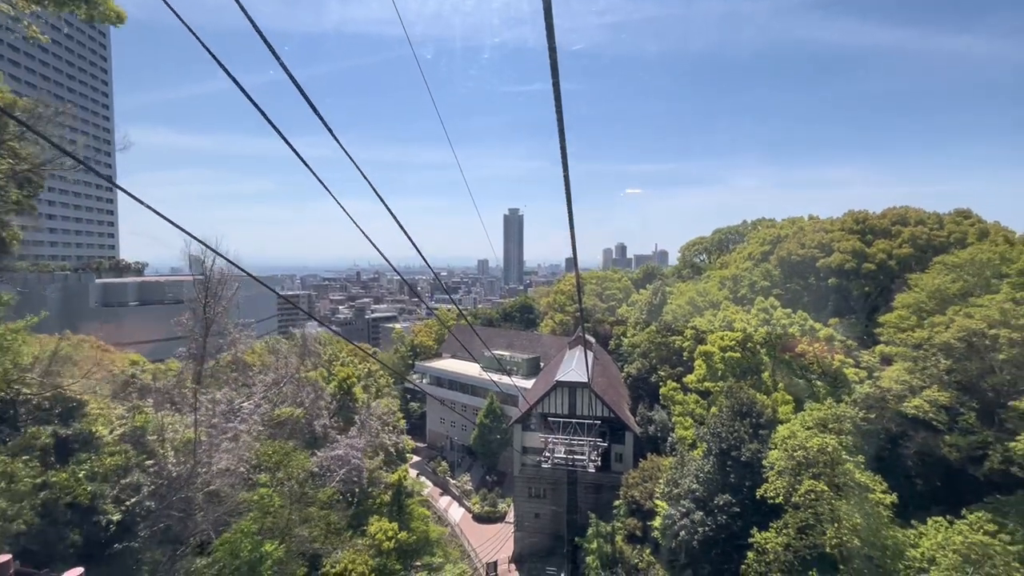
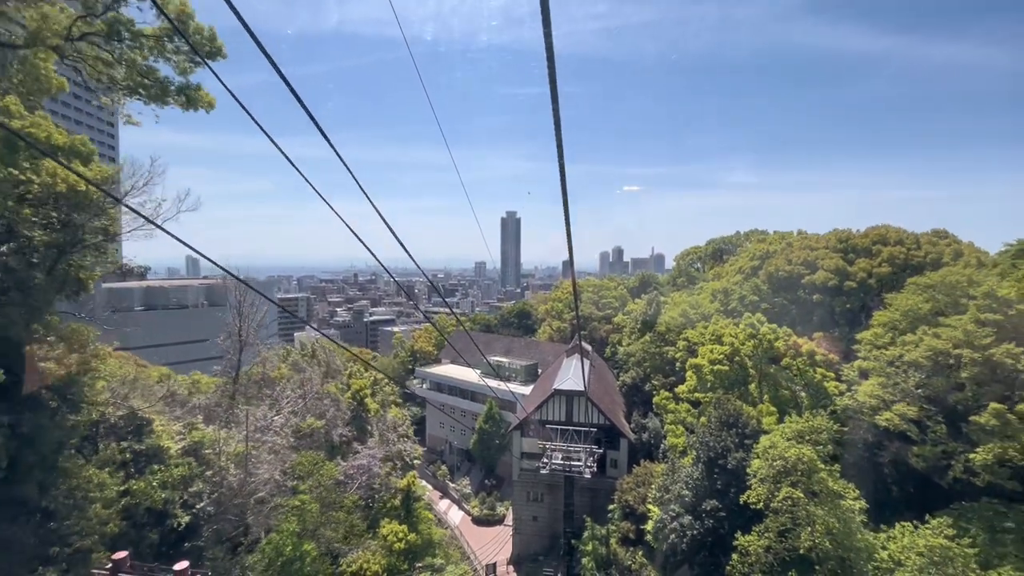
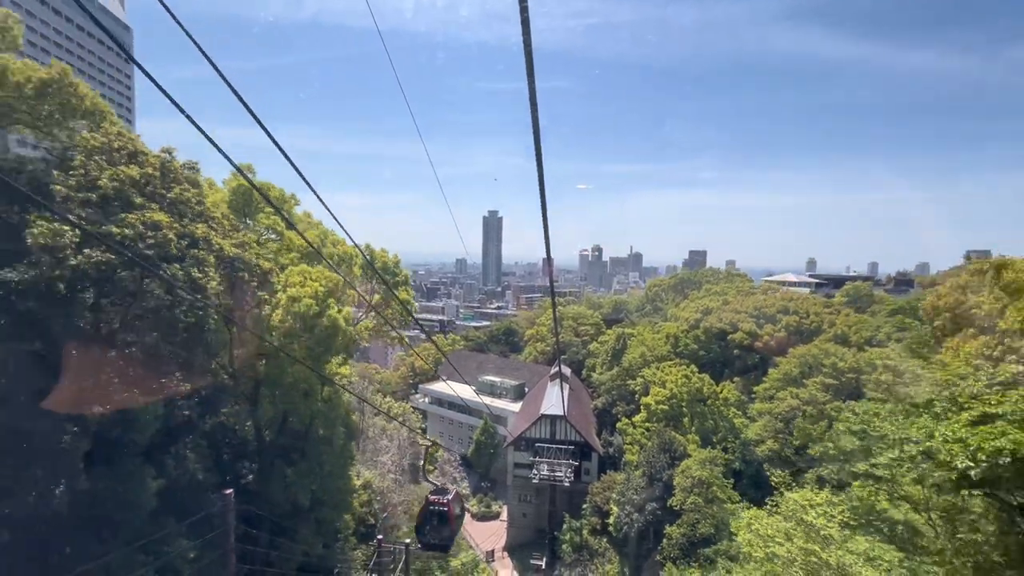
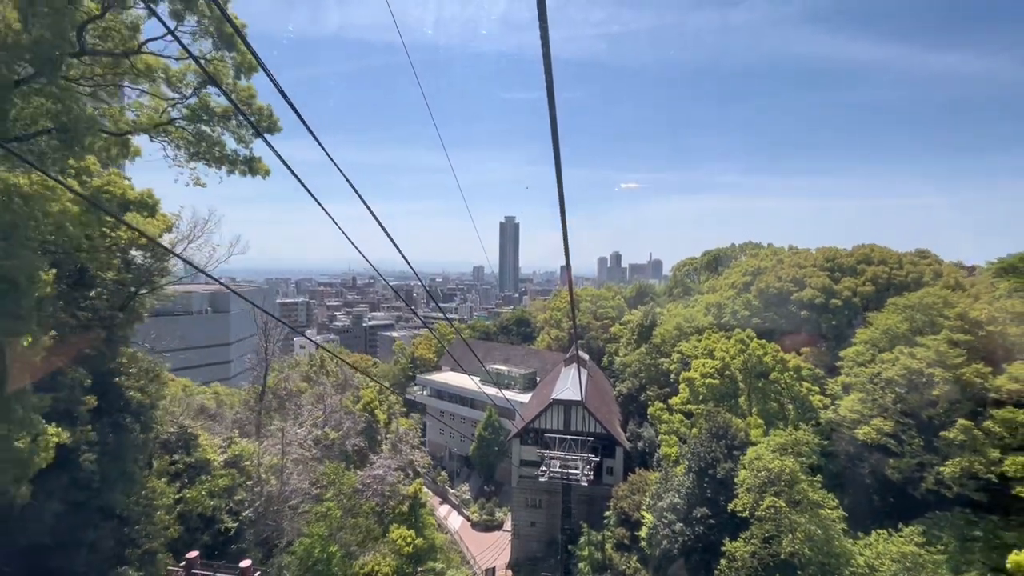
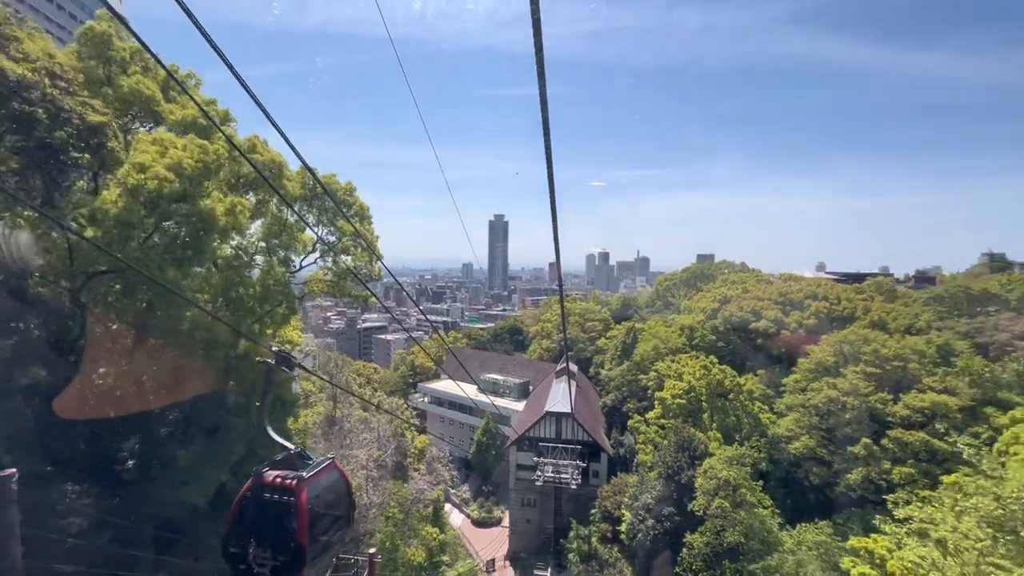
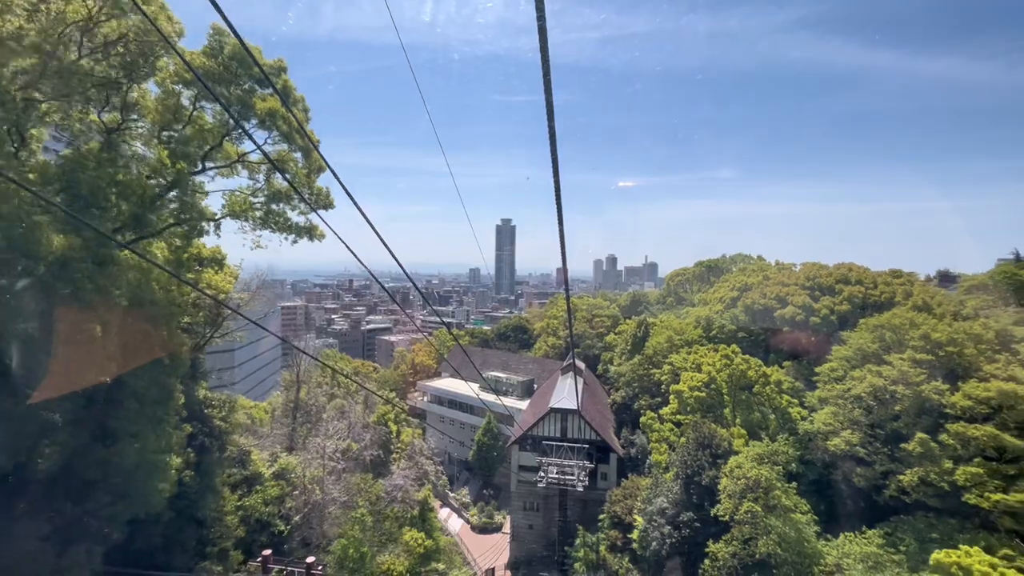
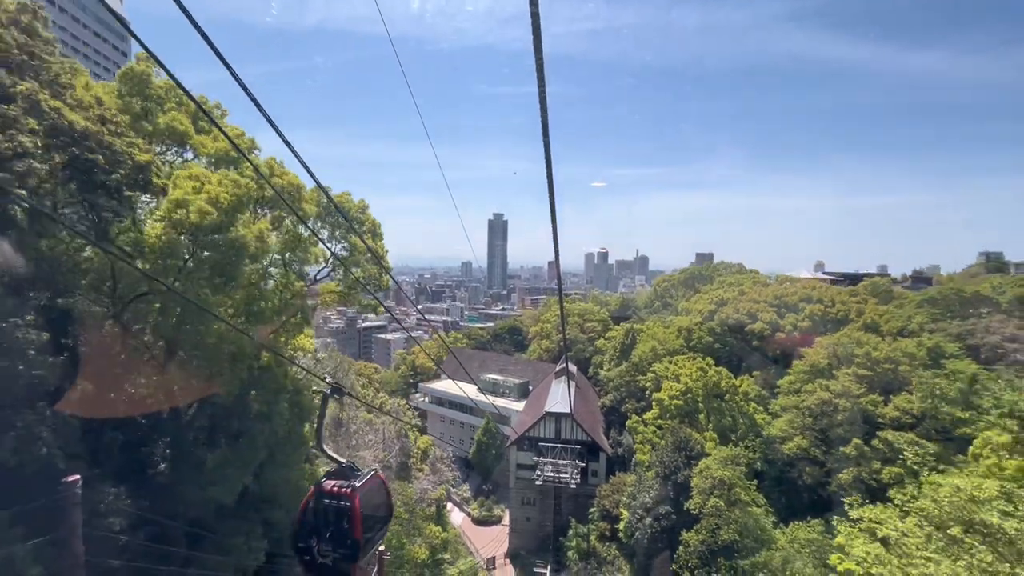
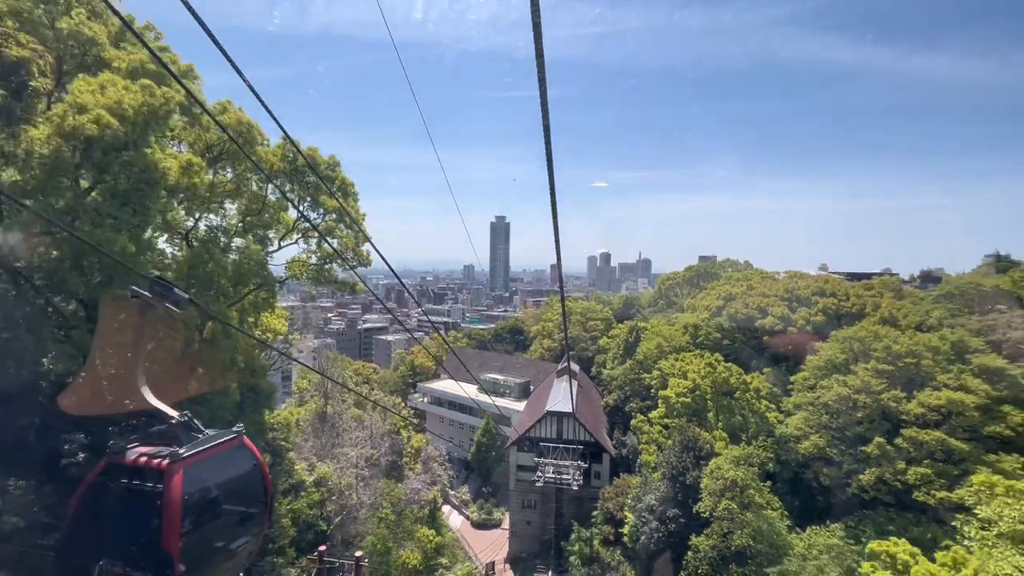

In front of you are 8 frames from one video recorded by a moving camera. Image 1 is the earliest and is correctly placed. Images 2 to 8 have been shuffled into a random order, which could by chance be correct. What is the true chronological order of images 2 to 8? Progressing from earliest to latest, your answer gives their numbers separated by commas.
2, 4, 6, 8, 5, 7, 3
